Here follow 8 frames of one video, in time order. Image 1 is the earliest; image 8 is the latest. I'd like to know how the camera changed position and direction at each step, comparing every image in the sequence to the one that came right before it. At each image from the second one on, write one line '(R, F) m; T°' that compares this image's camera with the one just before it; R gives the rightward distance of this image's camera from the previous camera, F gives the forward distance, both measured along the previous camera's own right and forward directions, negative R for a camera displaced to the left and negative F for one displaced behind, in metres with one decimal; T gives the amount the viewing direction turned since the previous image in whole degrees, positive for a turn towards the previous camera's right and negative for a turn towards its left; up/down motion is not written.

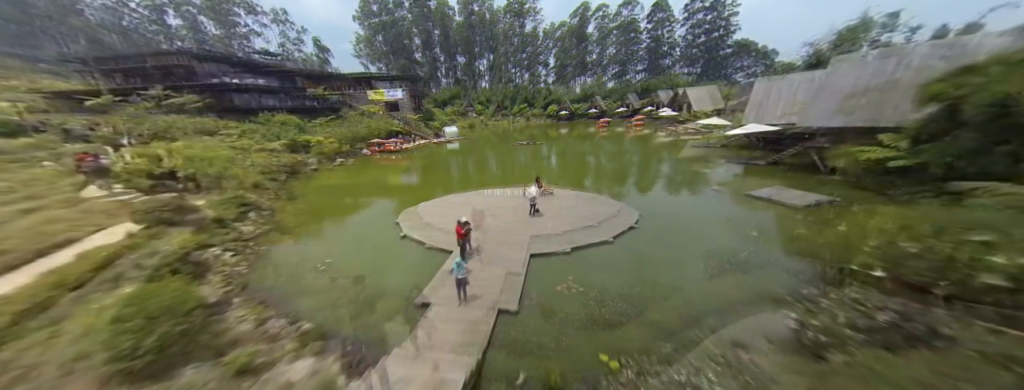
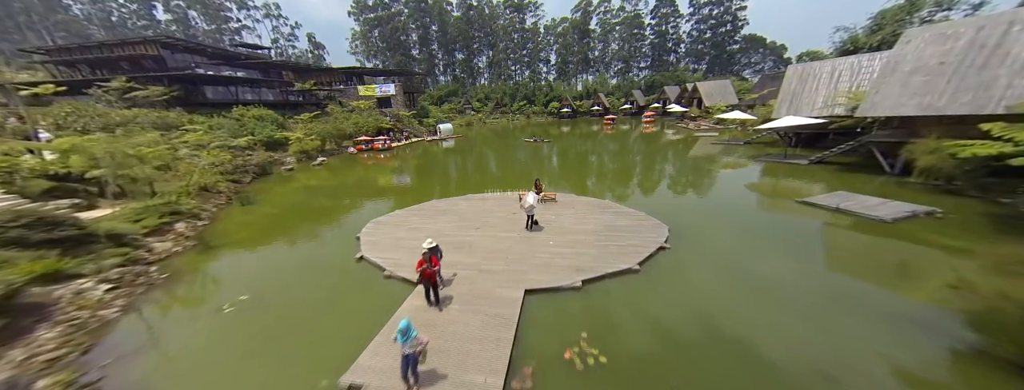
(+0.3, +2.6) m; 0°
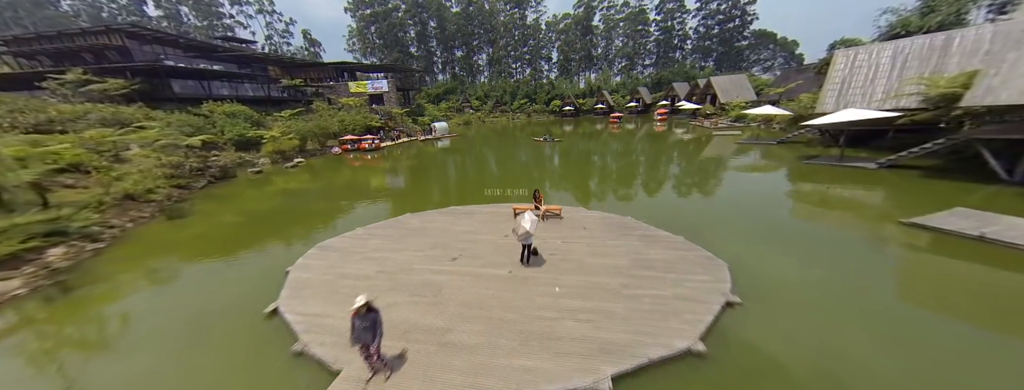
(+0.3, +2.7) m; 0°
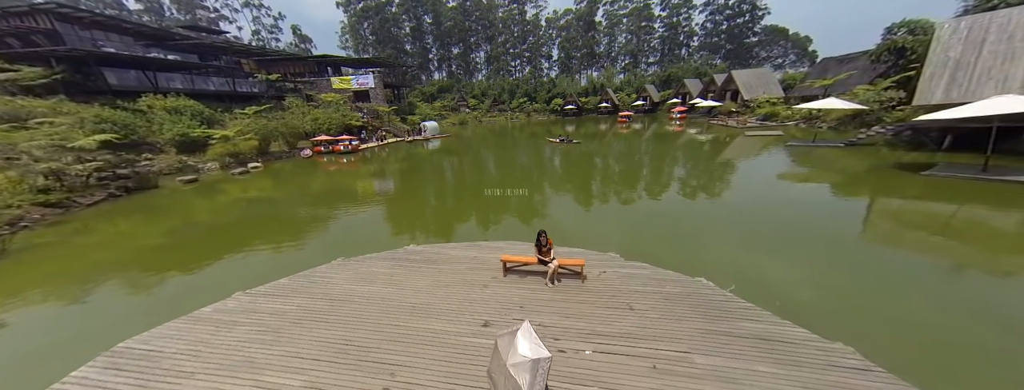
(+0.2, +3.9) m; 0°
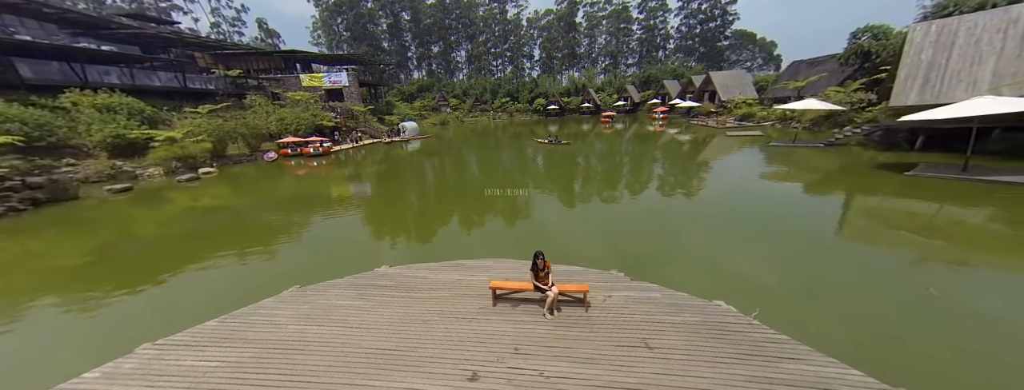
(-0.1, +0.9) m; +4°
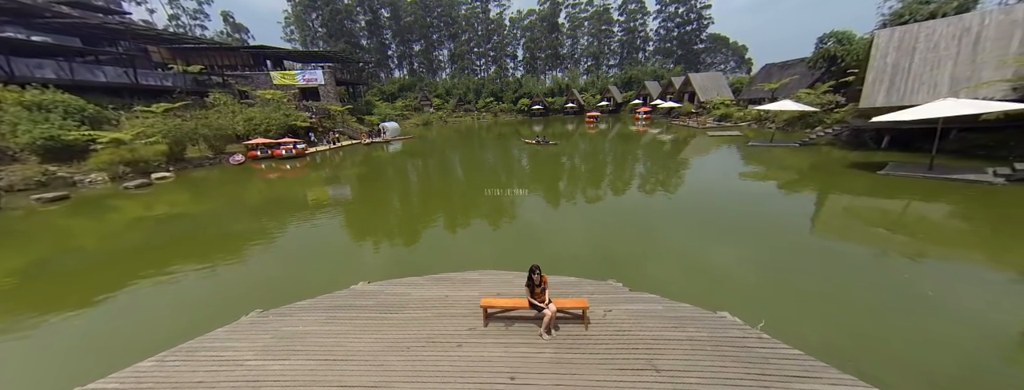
(-0.1, +0.4) m; +3°
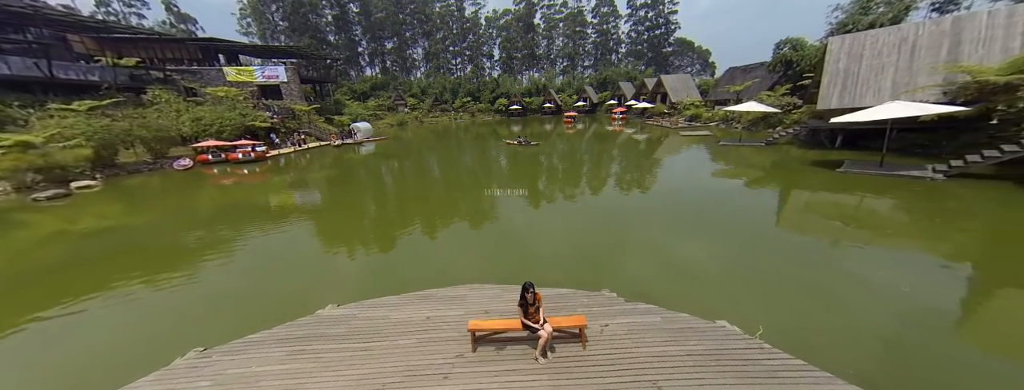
(-0.1, +0.5) m; +4°
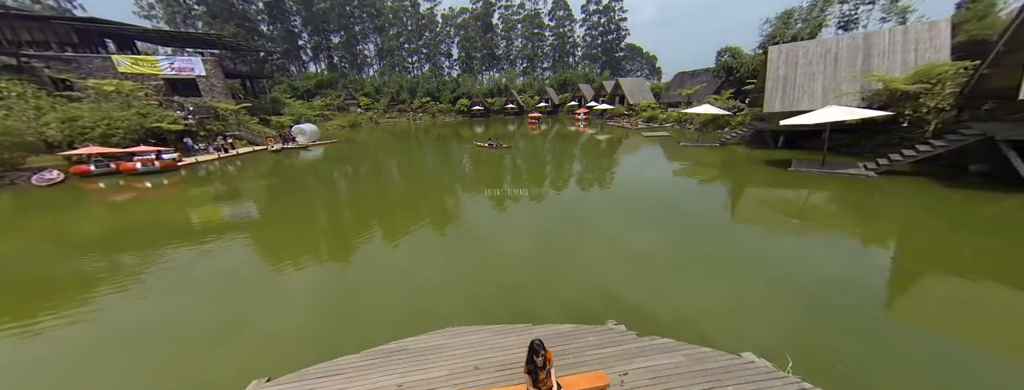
(-0.4, +1.1) m; +8°
